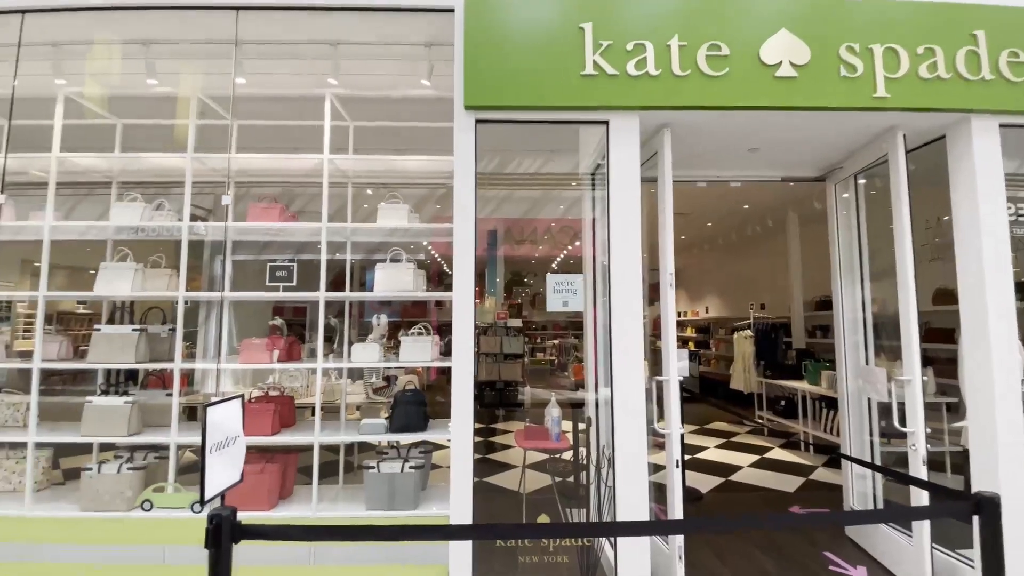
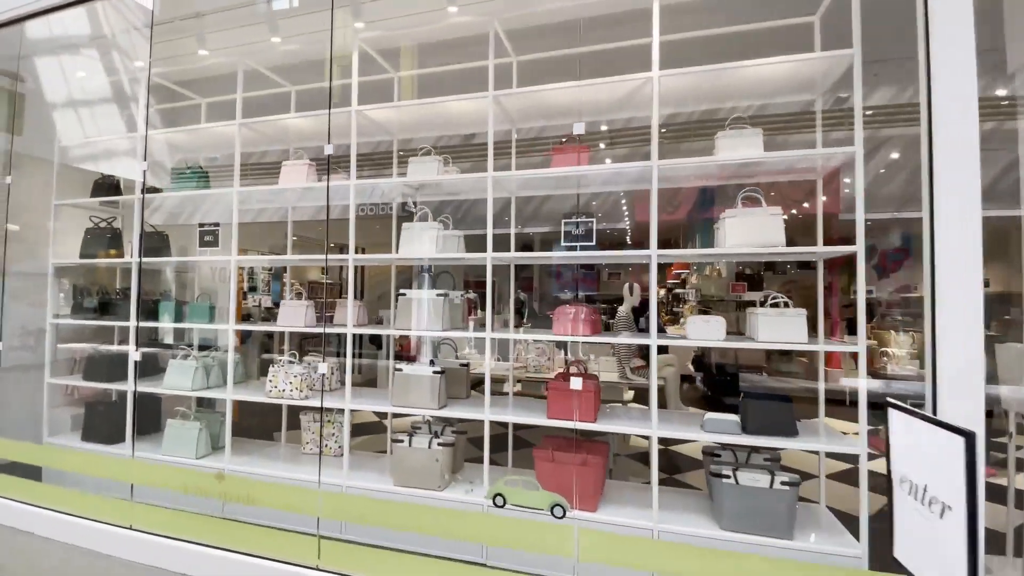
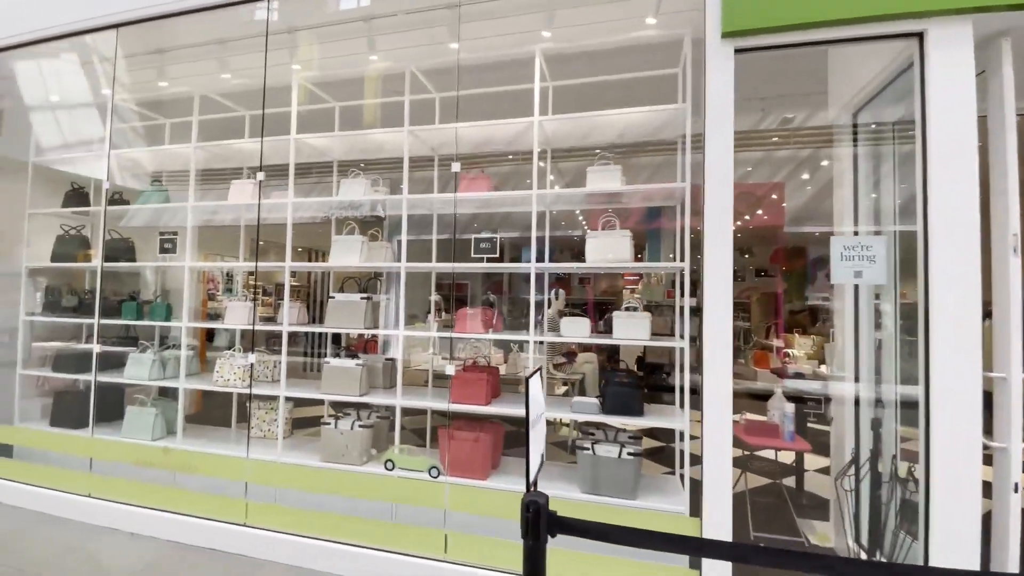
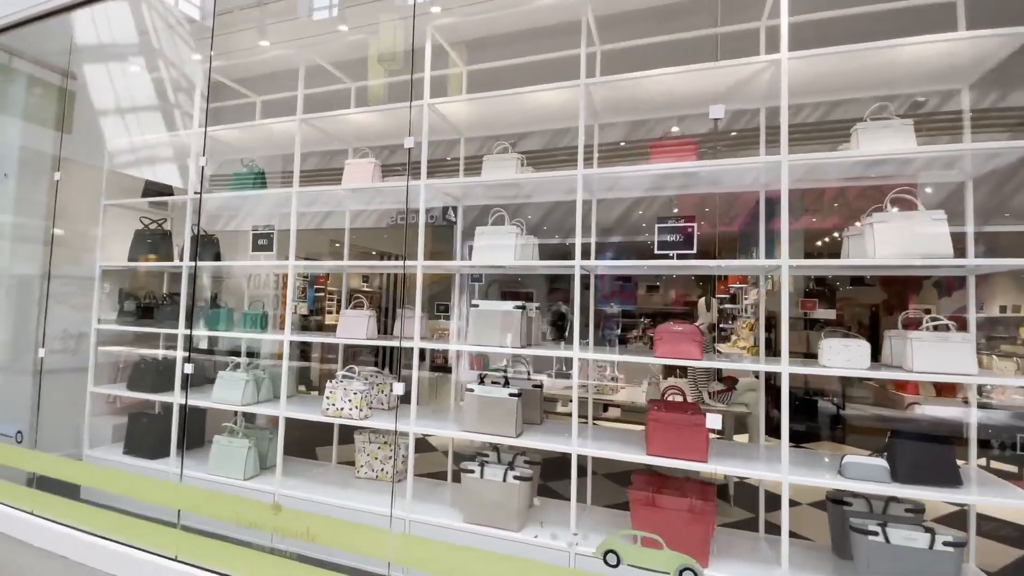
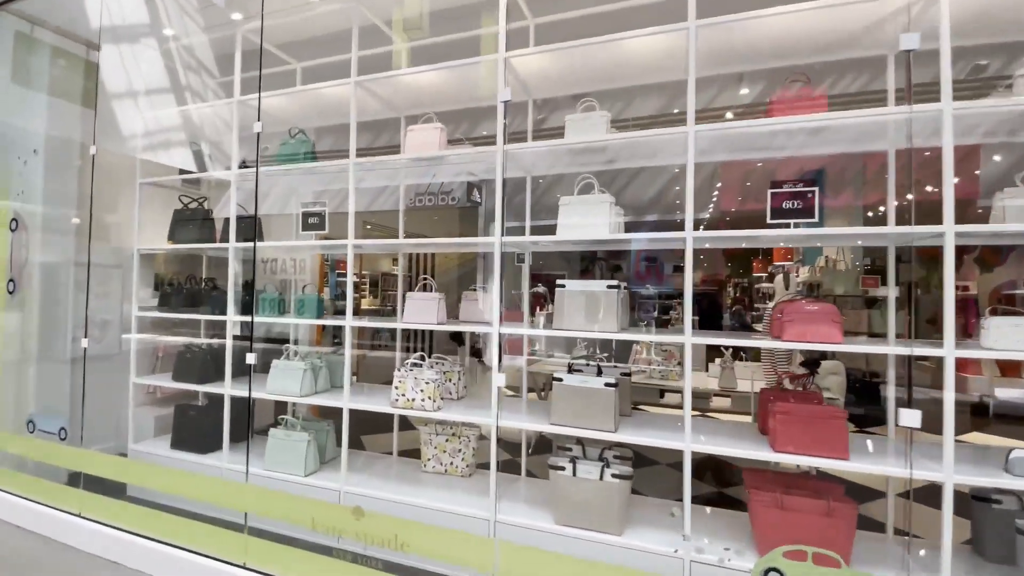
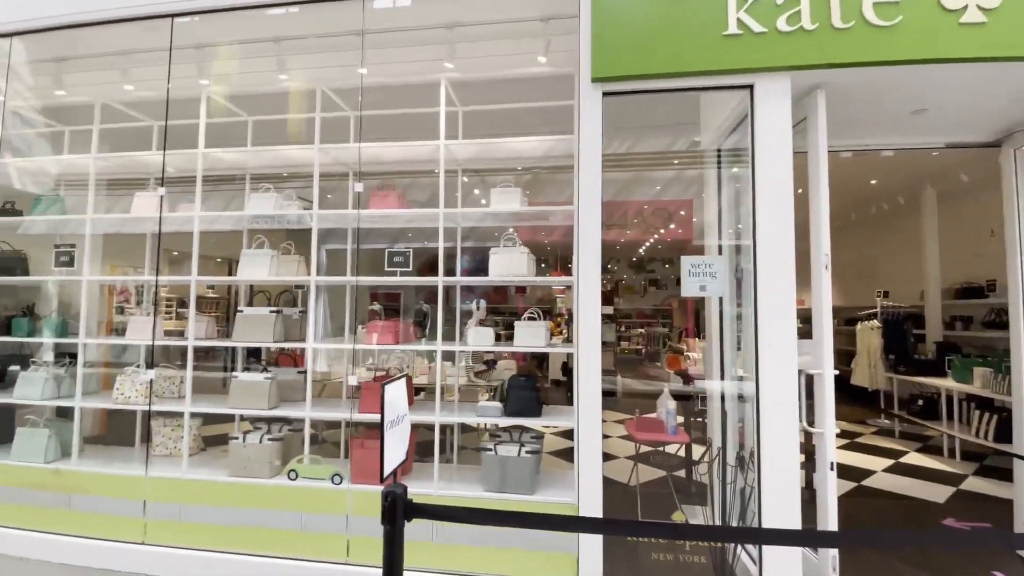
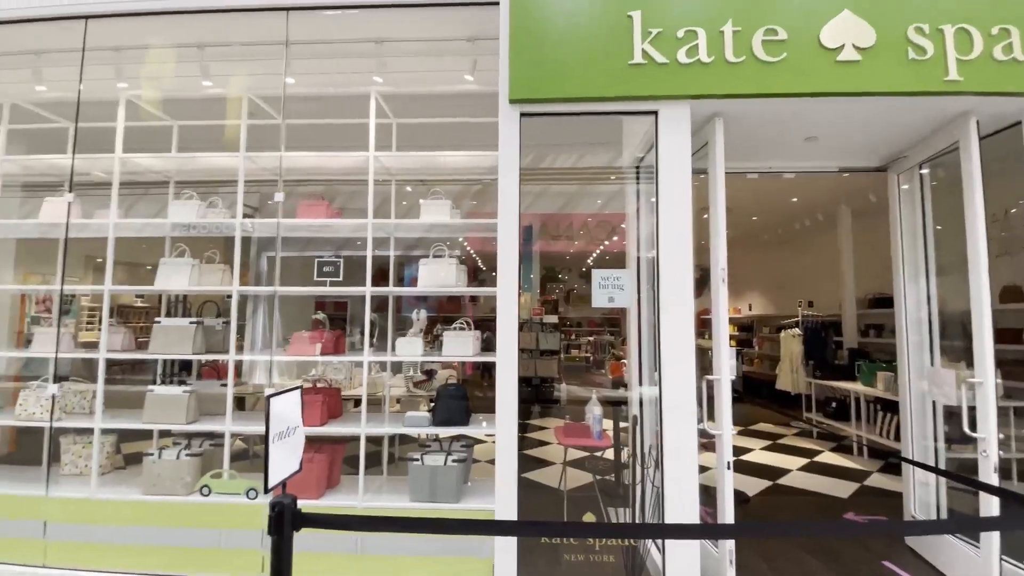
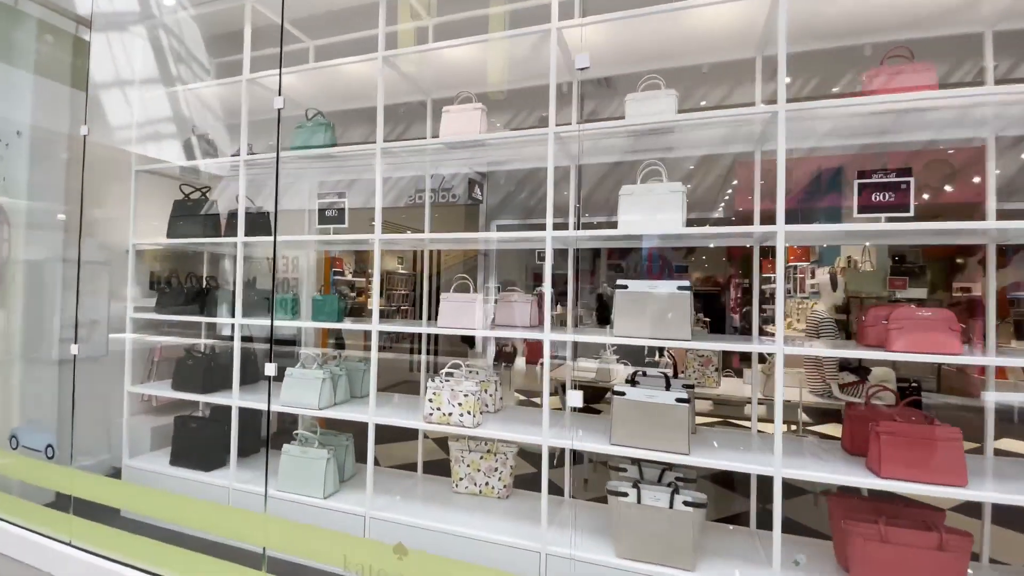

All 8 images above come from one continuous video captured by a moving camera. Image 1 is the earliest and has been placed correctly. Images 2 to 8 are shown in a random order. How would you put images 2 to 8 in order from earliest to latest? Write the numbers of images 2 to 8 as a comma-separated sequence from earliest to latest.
7, 6, 3, 2, 4, 5, 8
